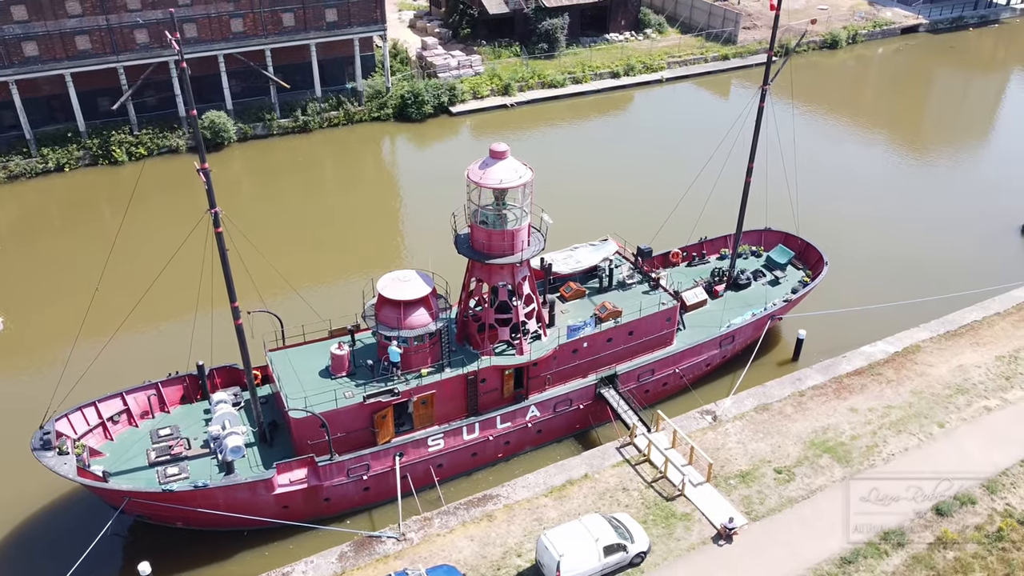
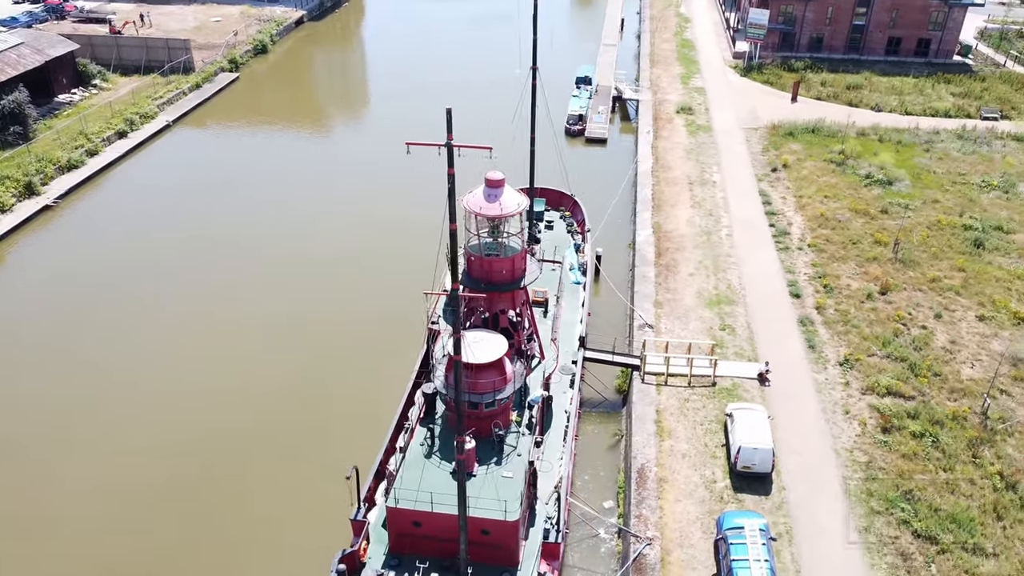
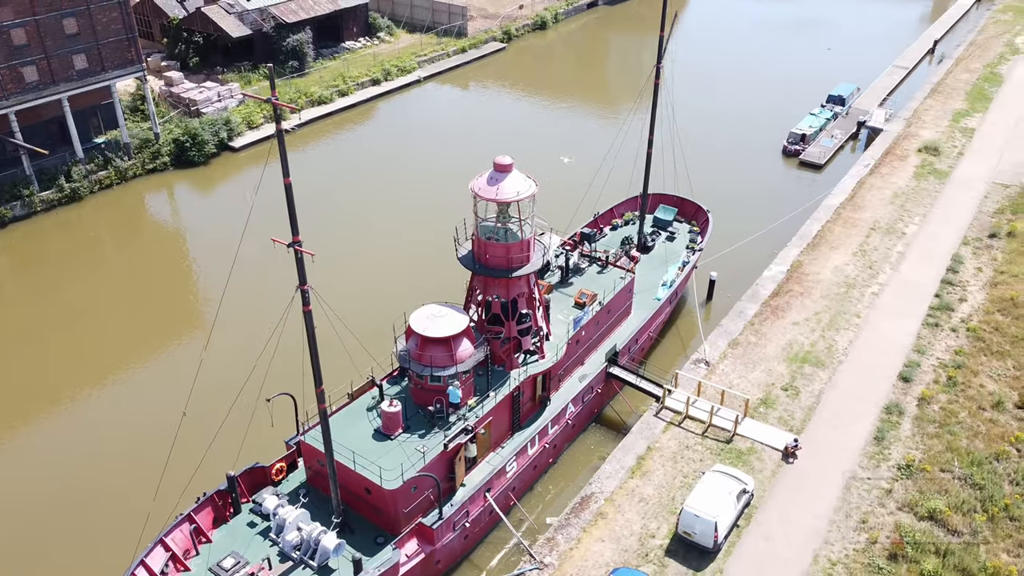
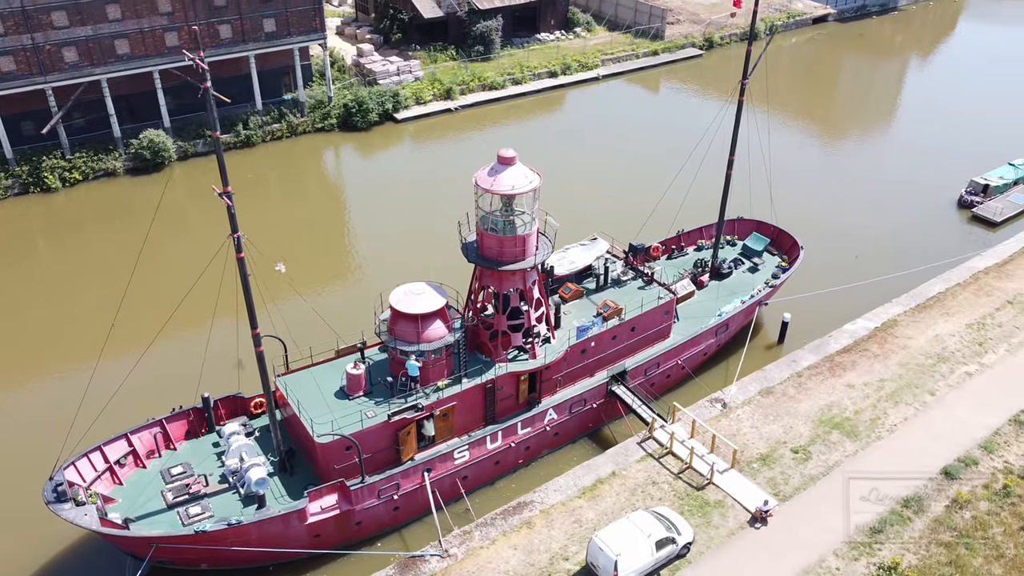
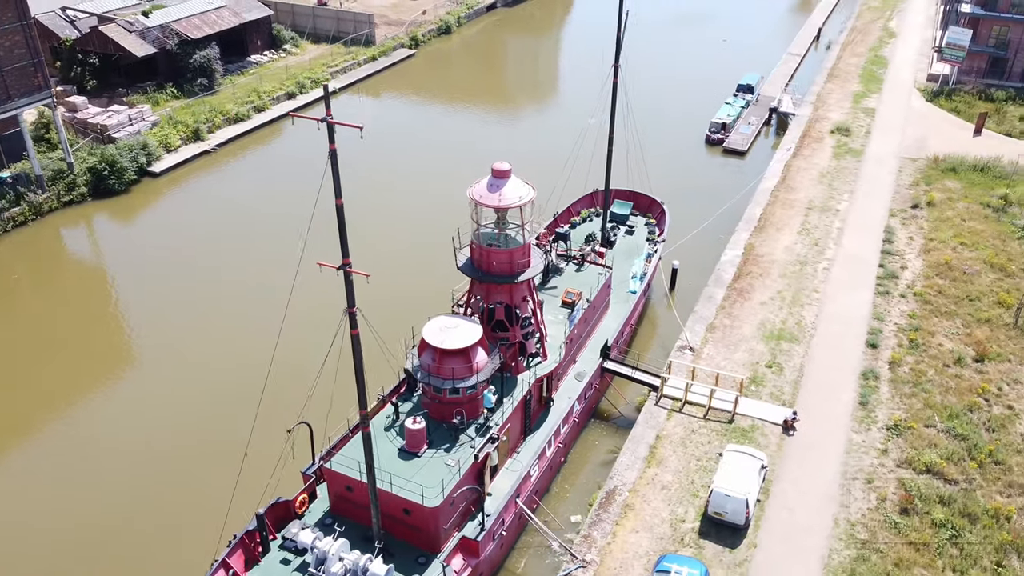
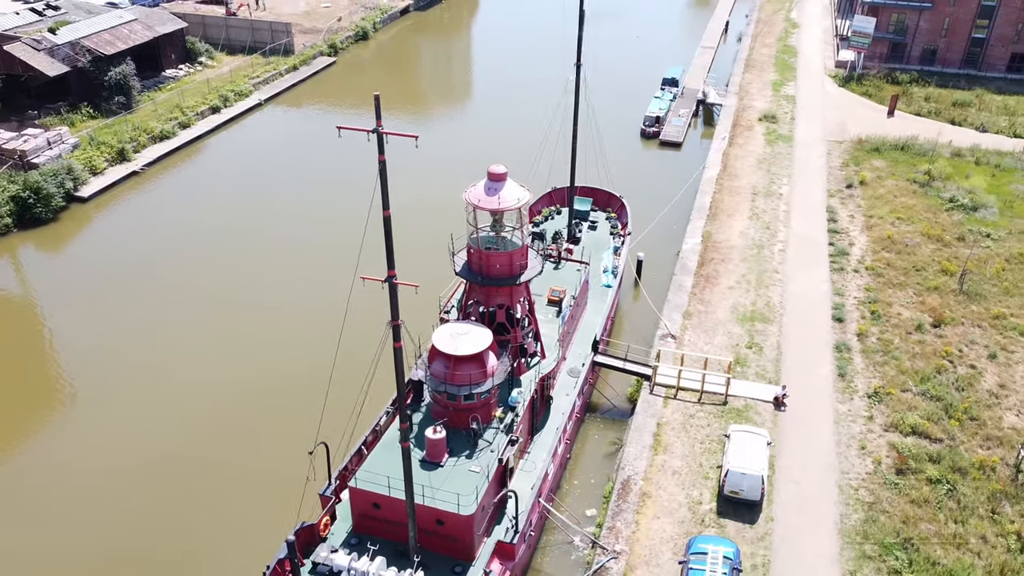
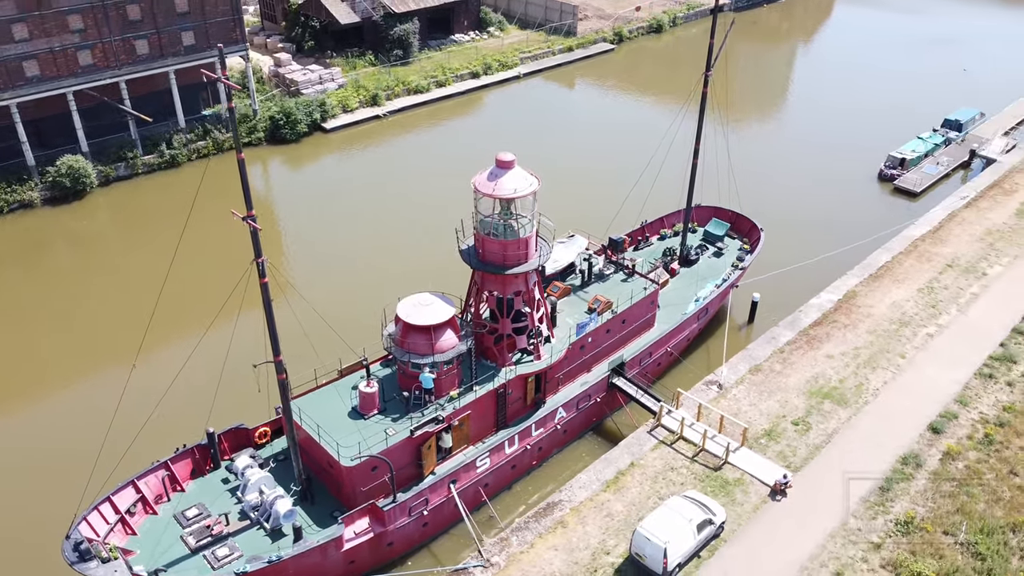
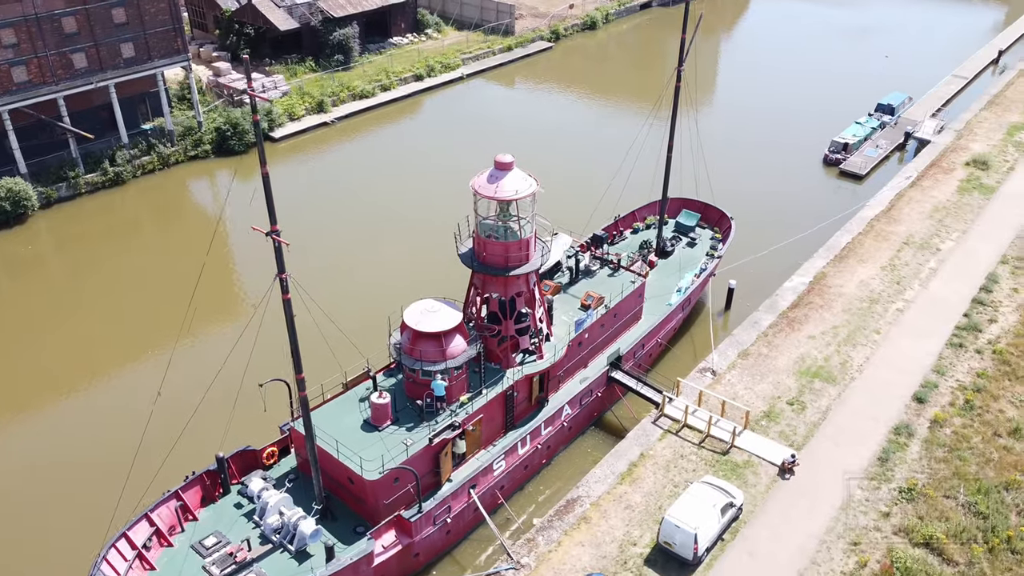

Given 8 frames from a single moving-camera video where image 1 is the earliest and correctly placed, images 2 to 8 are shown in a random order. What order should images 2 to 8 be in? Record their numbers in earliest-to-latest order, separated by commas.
4, 7, 8, 3, 5, 6, 2
